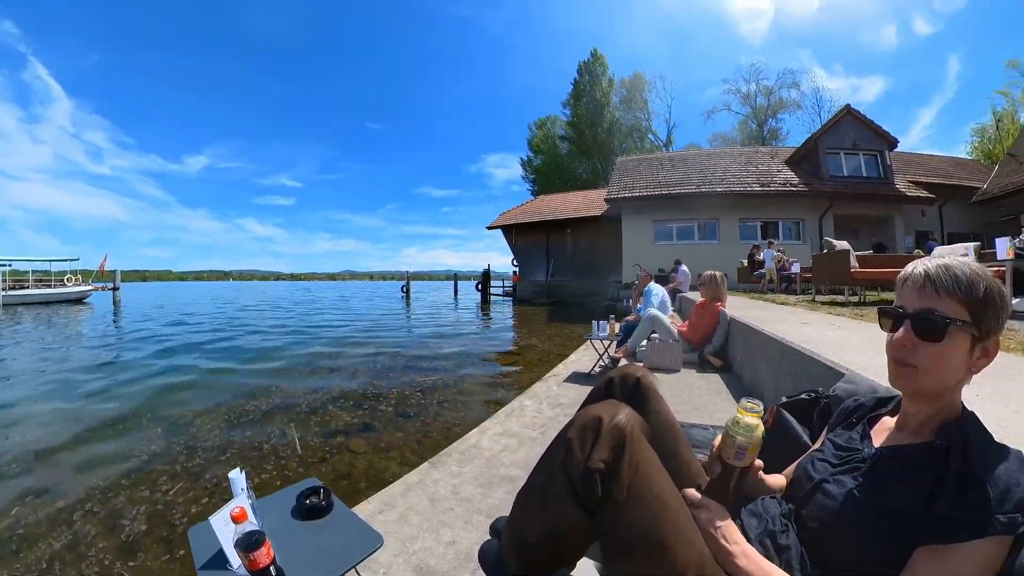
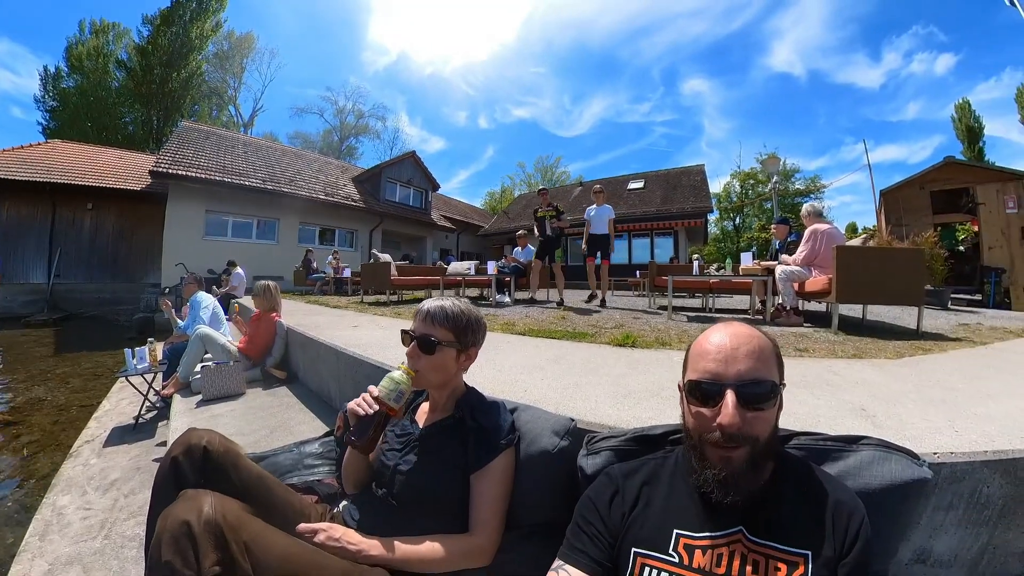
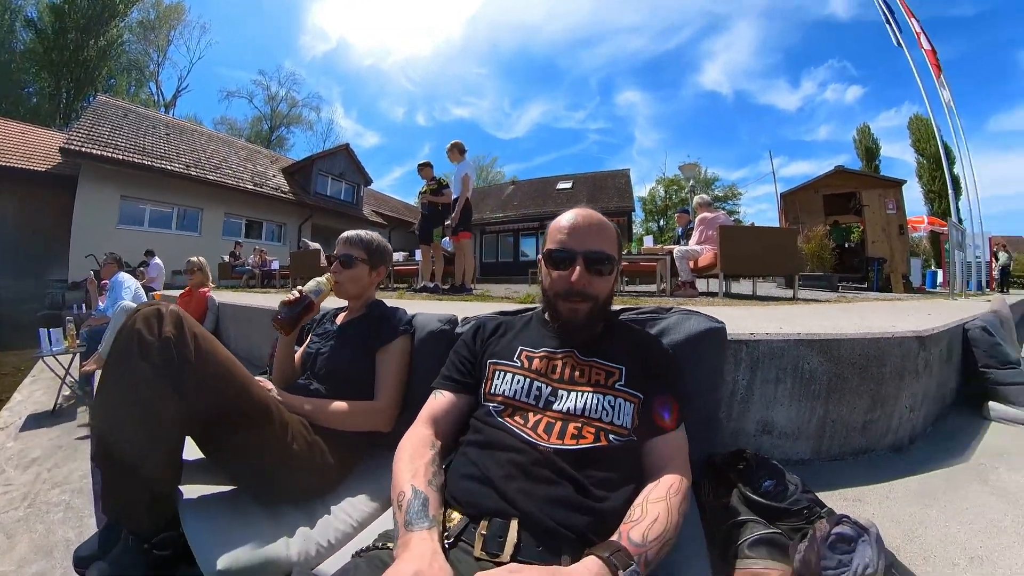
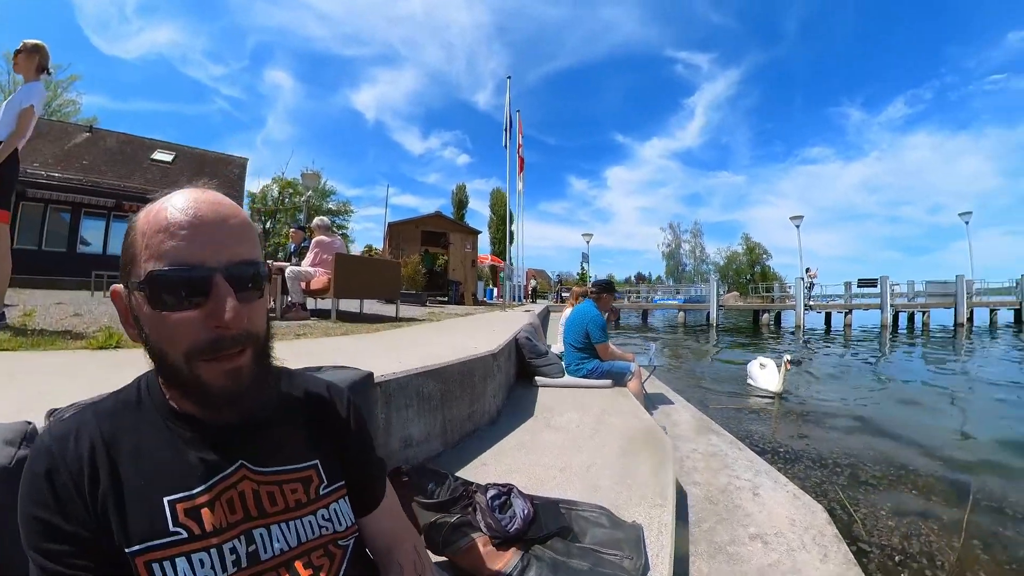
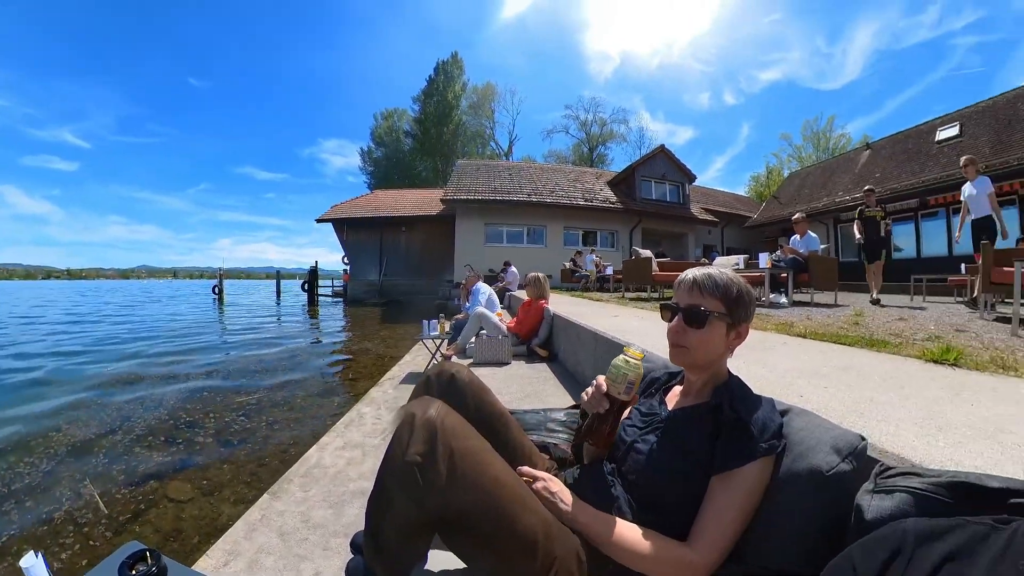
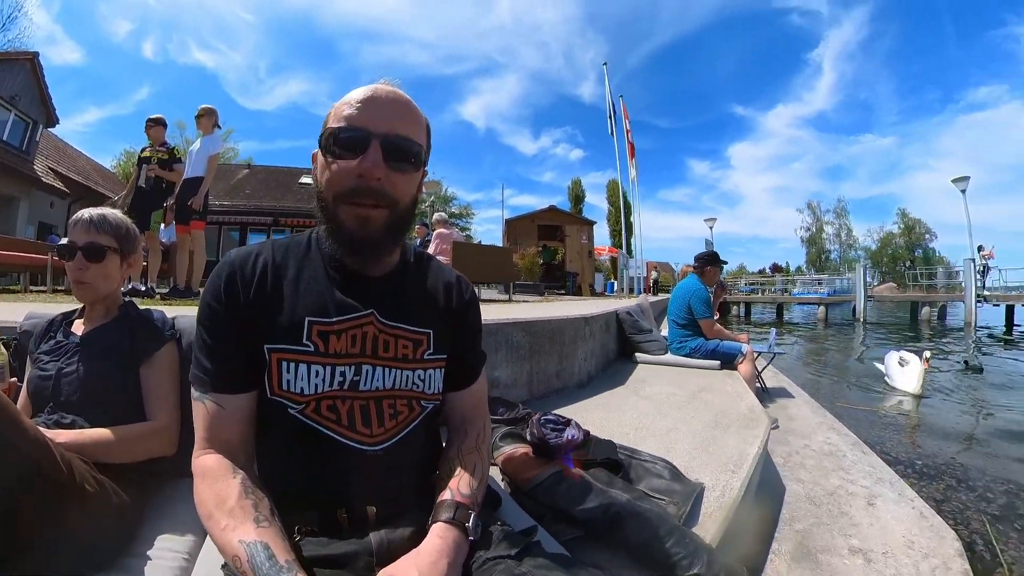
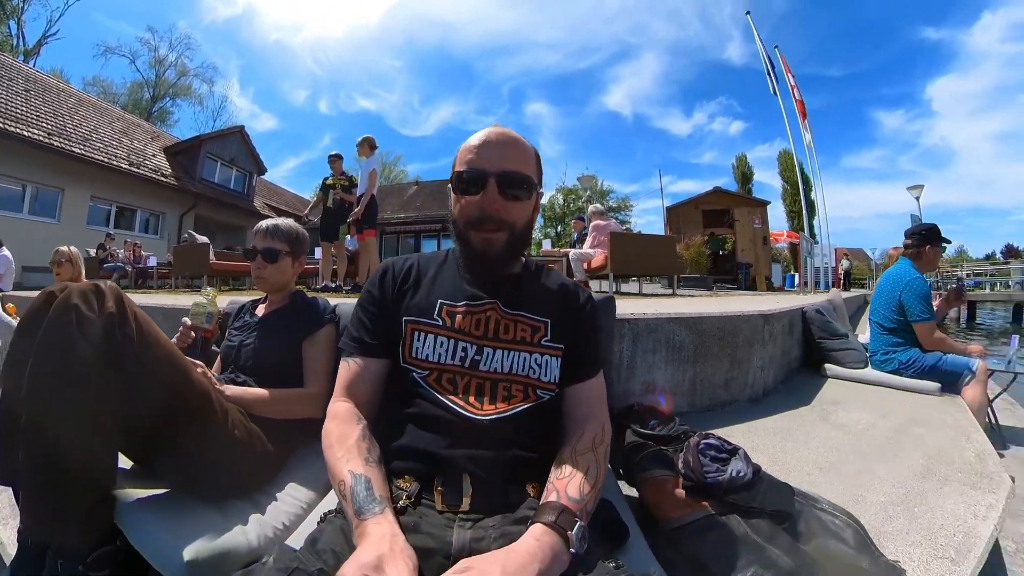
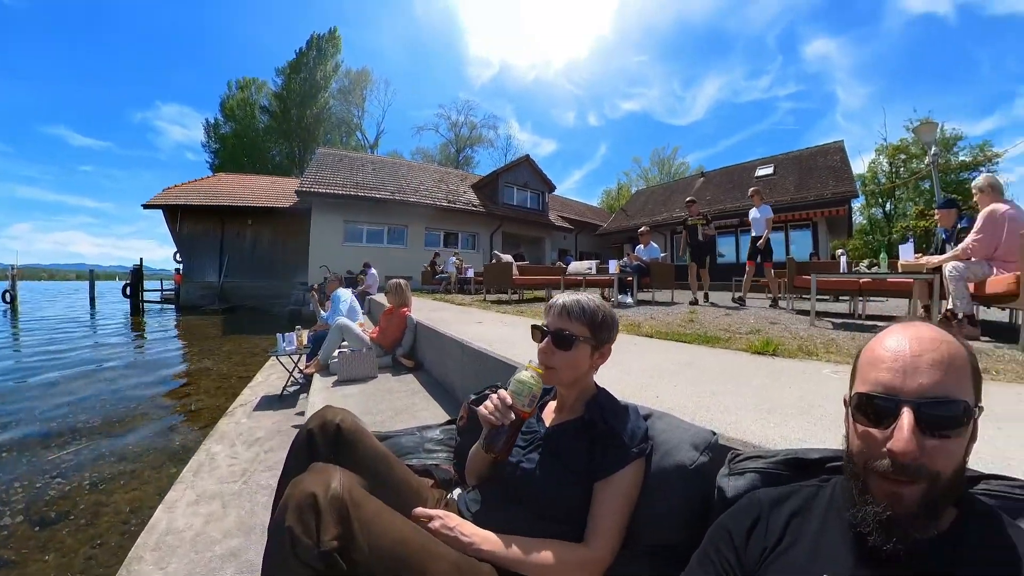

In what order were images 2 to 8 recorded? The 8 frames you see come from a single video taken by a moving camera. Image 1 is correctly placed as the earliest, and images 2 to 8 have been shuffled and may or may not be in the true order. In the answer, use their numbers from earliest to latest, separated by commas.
5, 8, 2, 3, 7, 6, 4
